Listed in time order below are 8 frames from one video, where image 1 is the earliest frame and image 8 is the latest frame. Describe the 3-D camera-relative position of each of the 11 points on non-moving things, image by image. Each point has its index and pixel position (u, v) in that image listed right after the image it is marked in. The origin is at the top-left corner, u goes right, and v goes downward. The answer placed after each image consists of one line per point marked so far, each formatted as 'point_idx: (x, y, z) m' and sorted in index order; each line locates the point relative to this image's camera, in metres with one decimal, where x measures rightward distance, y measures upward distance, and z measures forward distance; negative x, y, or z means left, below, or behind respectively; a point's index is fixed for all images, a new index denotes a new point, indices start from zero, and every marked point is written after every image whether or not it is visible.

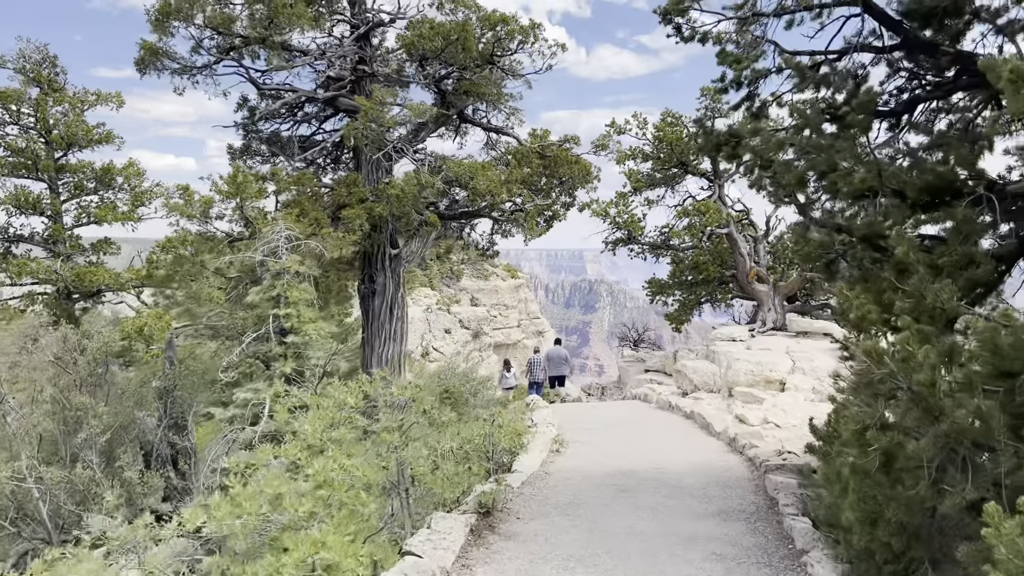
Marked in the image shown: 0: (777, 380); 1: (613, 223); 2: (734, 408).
0: (+5.6, -2.0, +13.2) m
1: (+3.1, +2.0, +19.1) m
2: (+4.3, -2.3, +11.9) m
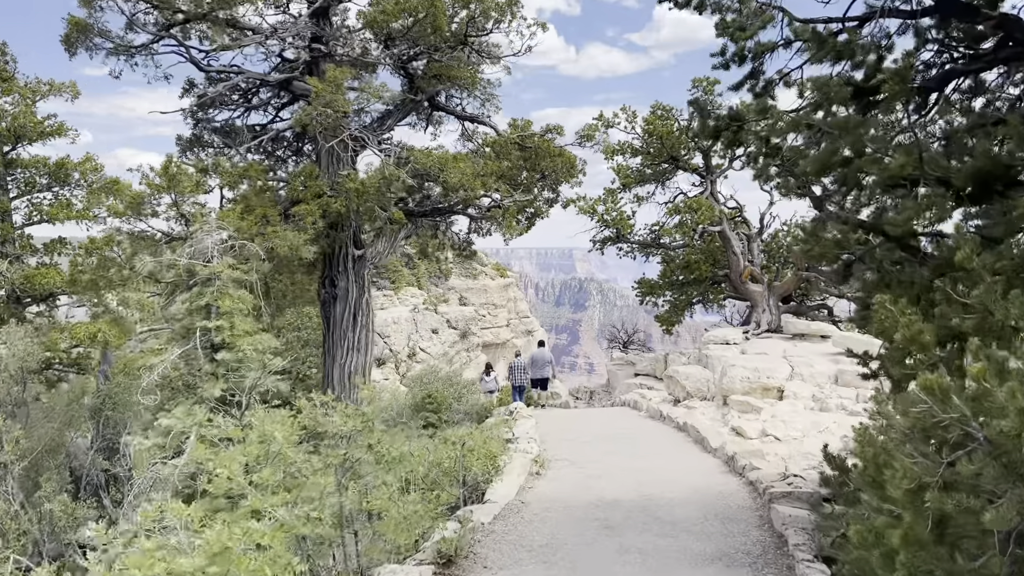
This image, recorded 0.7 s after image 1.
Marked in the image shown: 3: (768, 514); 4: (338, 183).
0: (+5.3, -2.0, +12.5) m
1: (+2.6, +2.0, +18.3) m
2: (+3.9, -2.4, +11.1) m
3: (+2.5, -2.2, +6.1) m
4: (-2.1, +1.3, +7.5) m
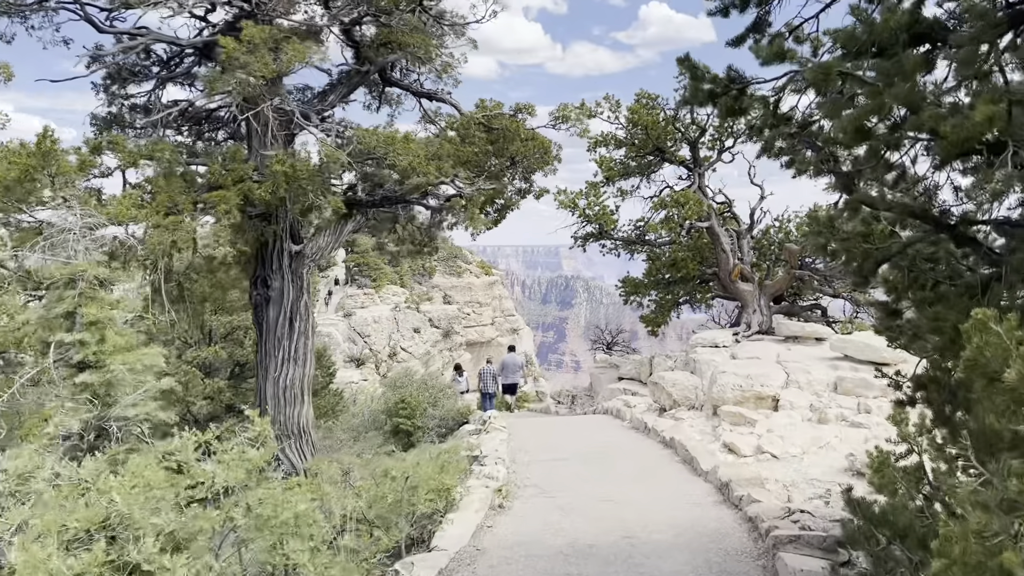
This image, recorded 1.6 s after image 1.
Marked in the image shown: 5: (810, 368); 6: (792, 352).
0: (+4.7, -2.0, +11.5) m
1: (+2.0, +2.0, +17.3) m
2: (+3.4, -2.4, +10.1) m
3: (+2.1, -2.2, +5.0) m
4: (-2.5, +1.3, +6.4) m
5: (+6.1, -1.7, +12.7) m
6: (+6.4, -1.5, +14.2) m
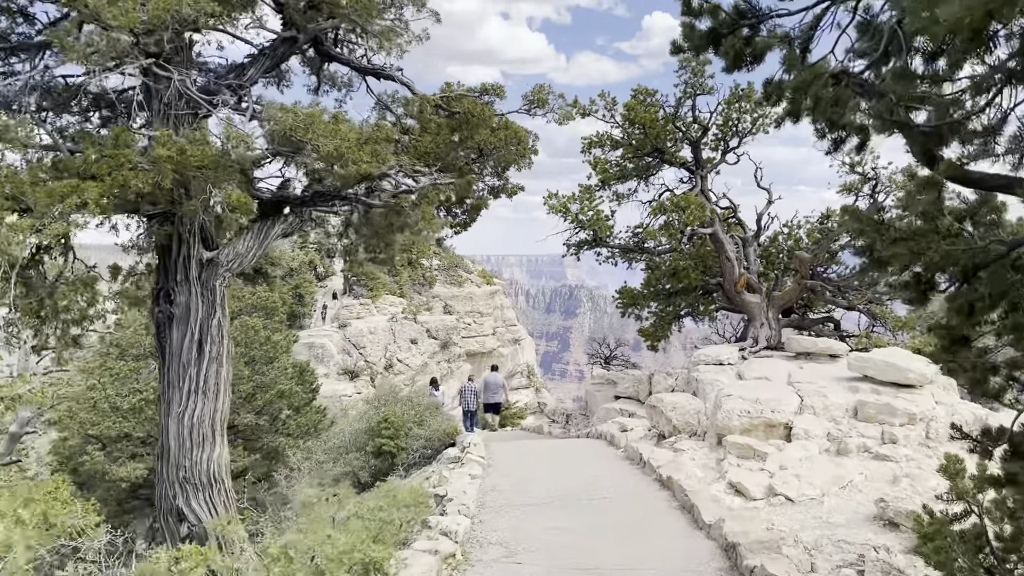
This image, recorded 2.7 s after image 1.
0: (+4.4, -2.3, +10.1) m
1: (+1.7, +1.7, +16.0) m
2: (+3.0, -2.6, +8.8) m
3: (+1.7, -2.3, +3.7) m
4: (-2.9, +1.1, +5.1) m
5: (+5.7, -1.9, +11.3) m
6: (+6.1, -1.7, +12.9) m
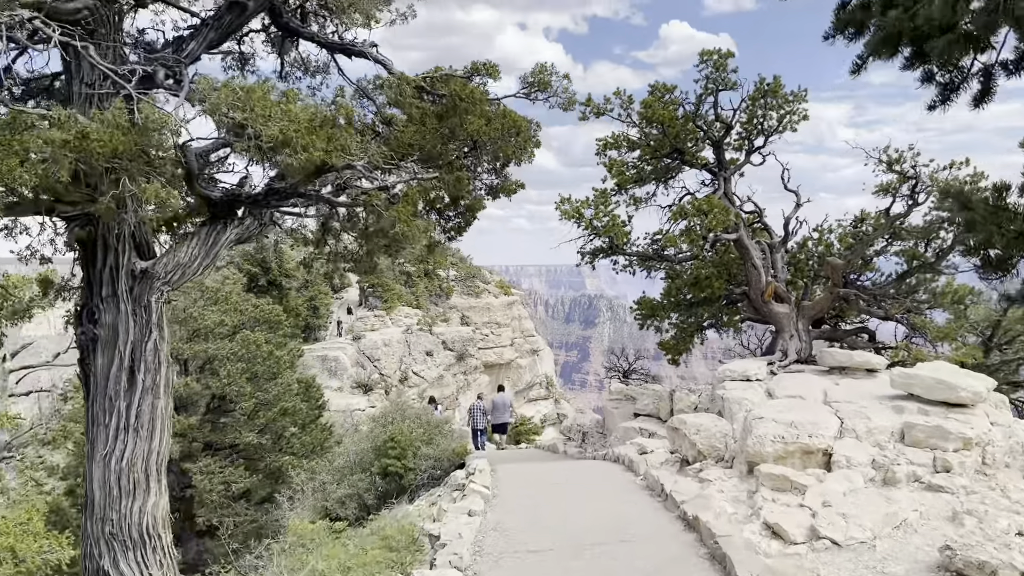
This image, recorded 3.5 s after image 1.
0: (+4.4, -2.4, +9.0) m
1: (+1.9, +1.5, +15.0) m
2: (+3.1, -2.7, +7.7) m
3: (+1.6, -2.4, +2.6) m
4: (-3.0, +1.0, +4.3) m
5: (+5.8, -2.0, +10.2) m
6: (+6.2, -1.9, +11.7) m
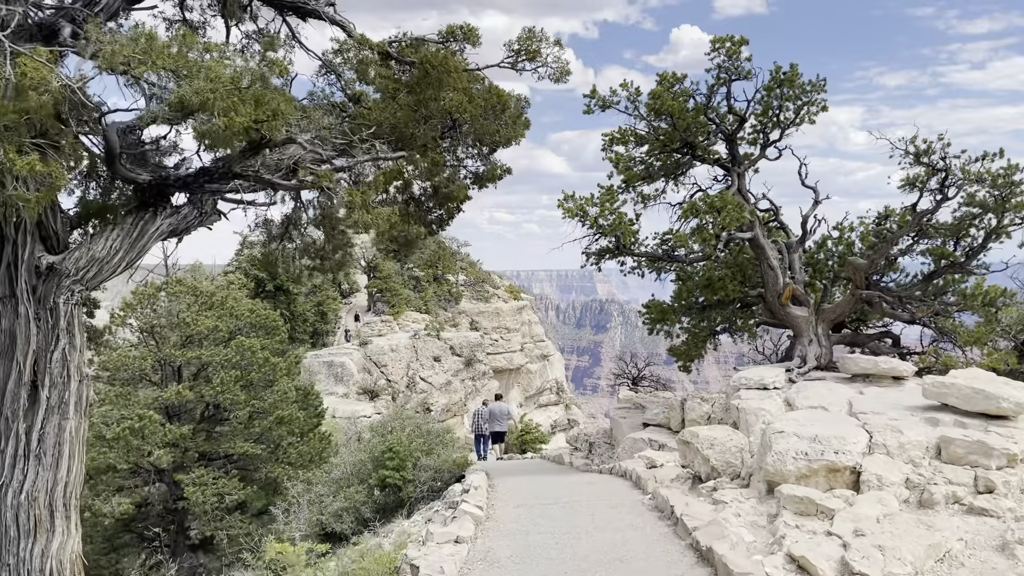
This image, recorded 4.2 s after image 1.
0: (+4.4, -2.4, +8.1) m
1: (+1.9, +1.4, +14.2) m
2: (+3.0, -2.7, +6.8) m
3: (+1.4, -2.4, +1.8) m
4: (-3.2, +1.0, +3.6) m
5: (+5.8, -2.0, +9.2) m
6: (+6.2, -1.9, +10.8) m
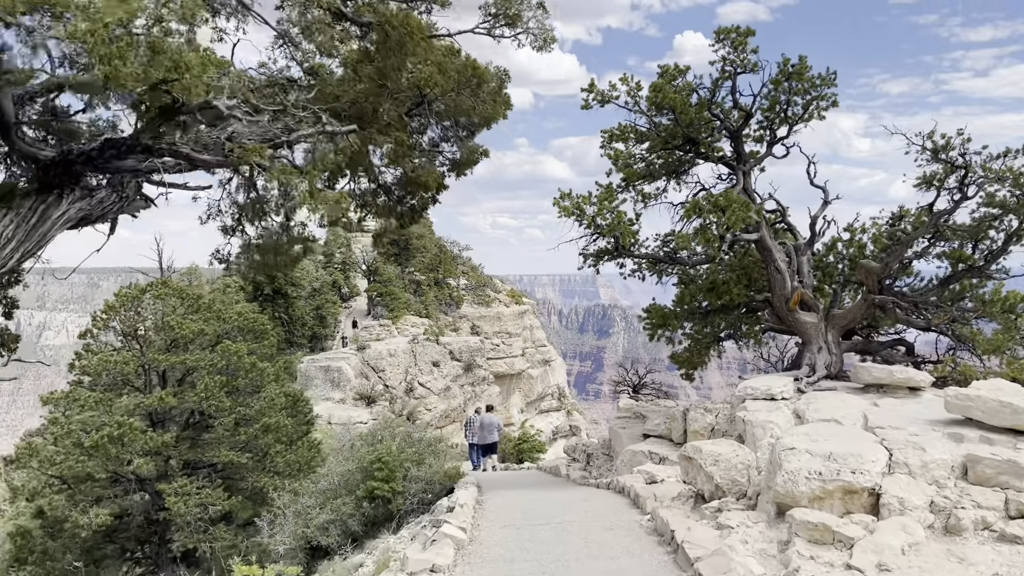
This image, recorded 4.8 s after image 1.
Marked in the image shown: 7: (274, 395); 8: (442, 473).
0: (+4.2, -2.4, +7.4) m
1: (+1.8, +1.3, +13.5) m
2: (+2.8, -2.7, +6.1) m
3: (+1.2, -2.3, +1.1) m
4: (-3.4, +1.0, +2.9) m
5: (+5.6, -2.1, +8.5) m
6: (+6.0, -2.0, +10.1) m
7: (-7.4, -3.3, +19.3) m
8: (-1.9, -4.8, +16.4) m
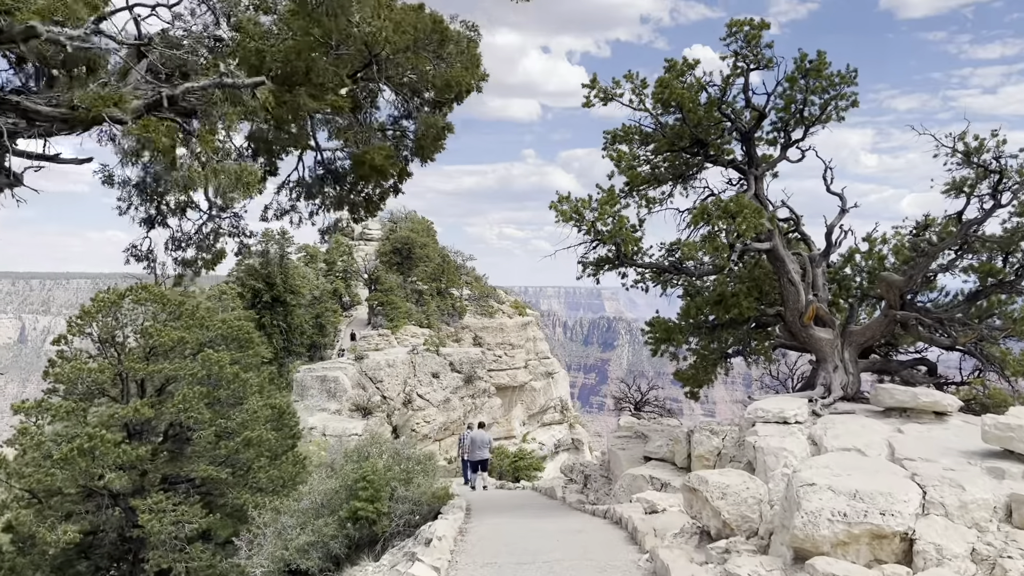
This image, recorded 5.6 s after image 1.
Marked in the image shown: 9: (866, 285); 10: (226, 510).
0: (+4.0, -2.6, +6.4) m
1: (+1.6, +1.1, +12.6) m
2: (+2.5, -2.8, +5.1) m
3: (+0.9, -2.3, +0.1) m
4: (-3.6, +1.1, +2.0) m
5: (+5.4, -2.3, +7.5) m
6: (+5.8, -2.2, +9.1) m
7: (-7.6, -3.5, +18.4) m
8: (-2.1, -5.0, +15.4) m
9: (+8.0, +0.1, +14.0) m
10: (-8.3, -6.4, +18.0) m
